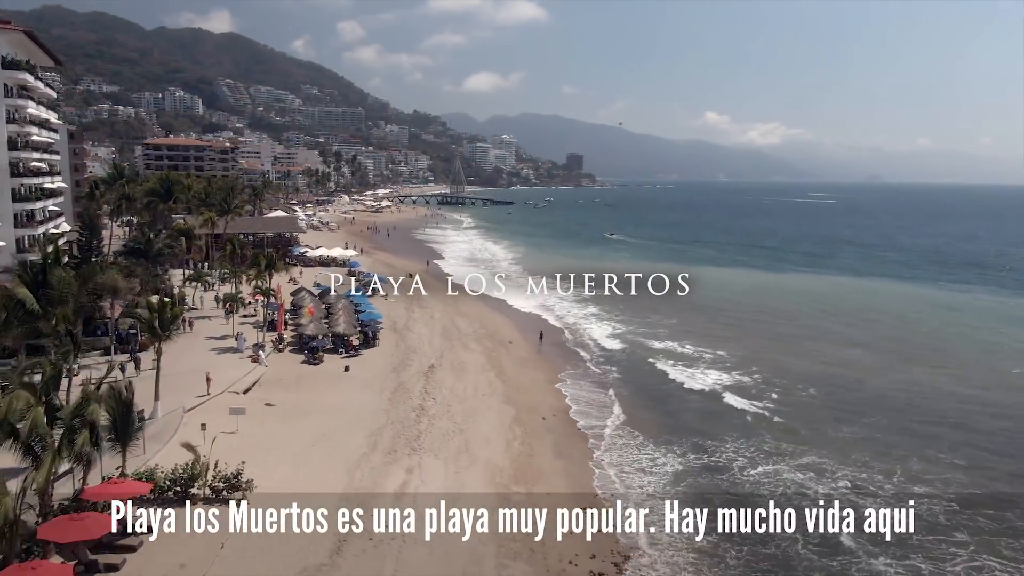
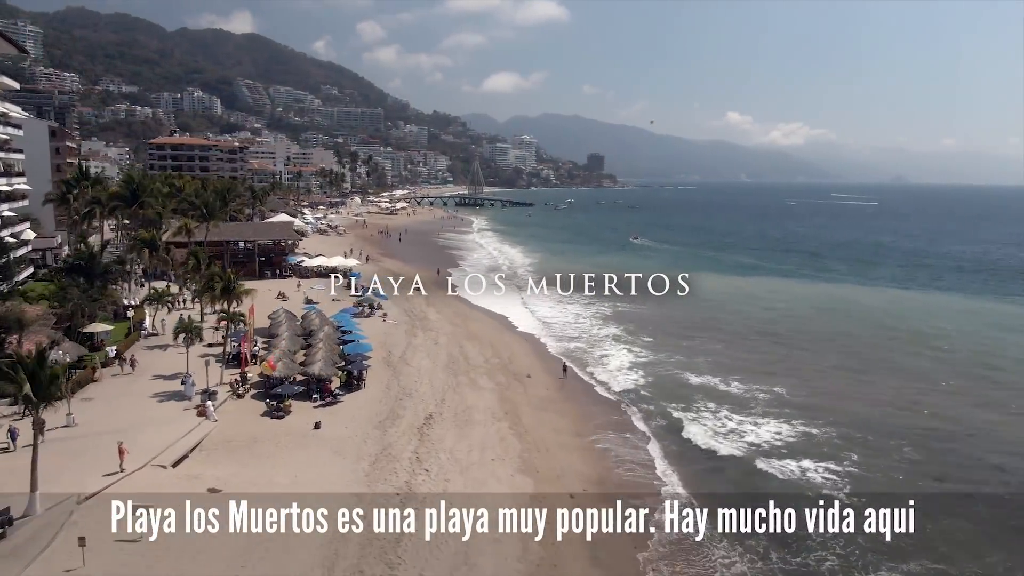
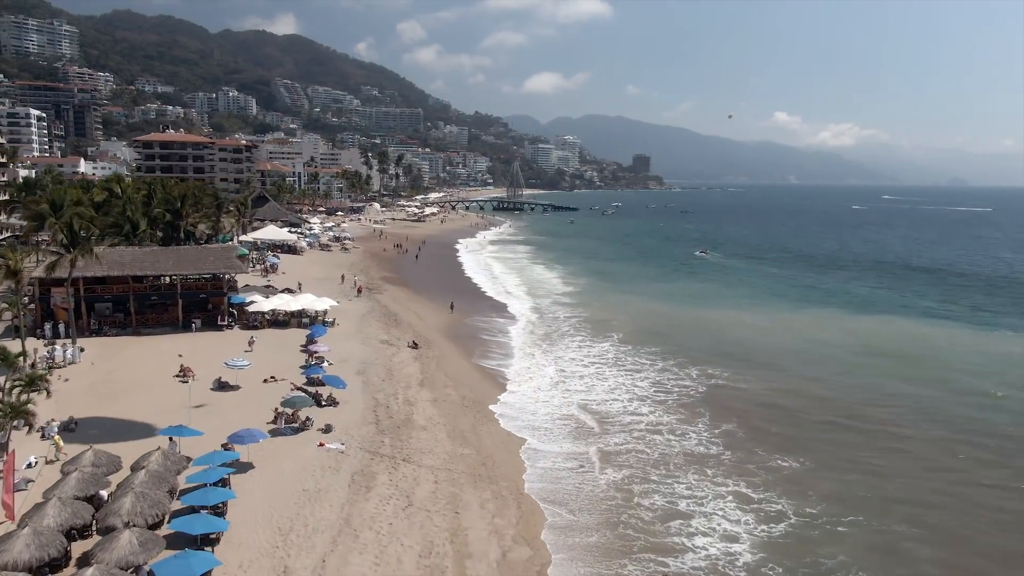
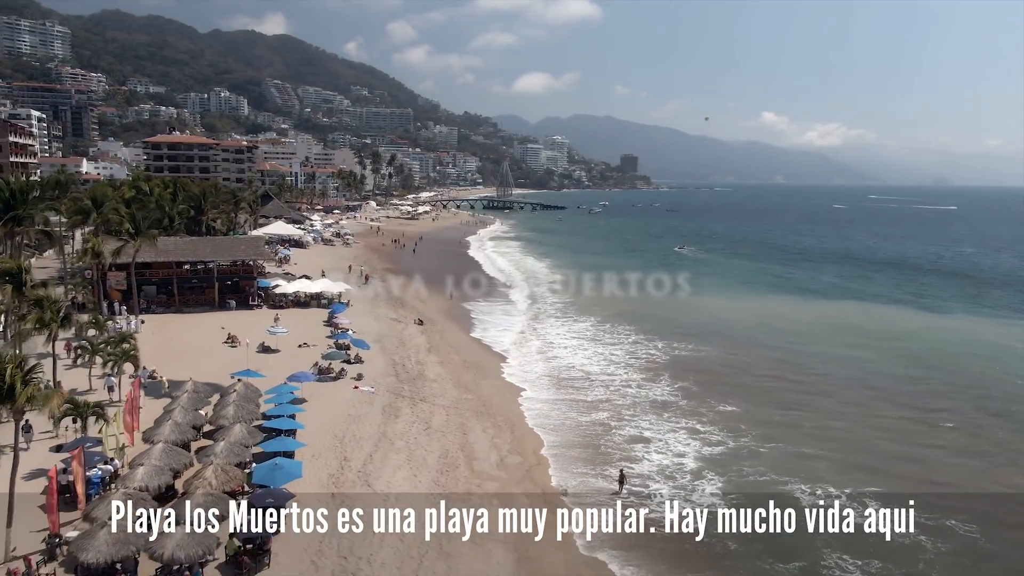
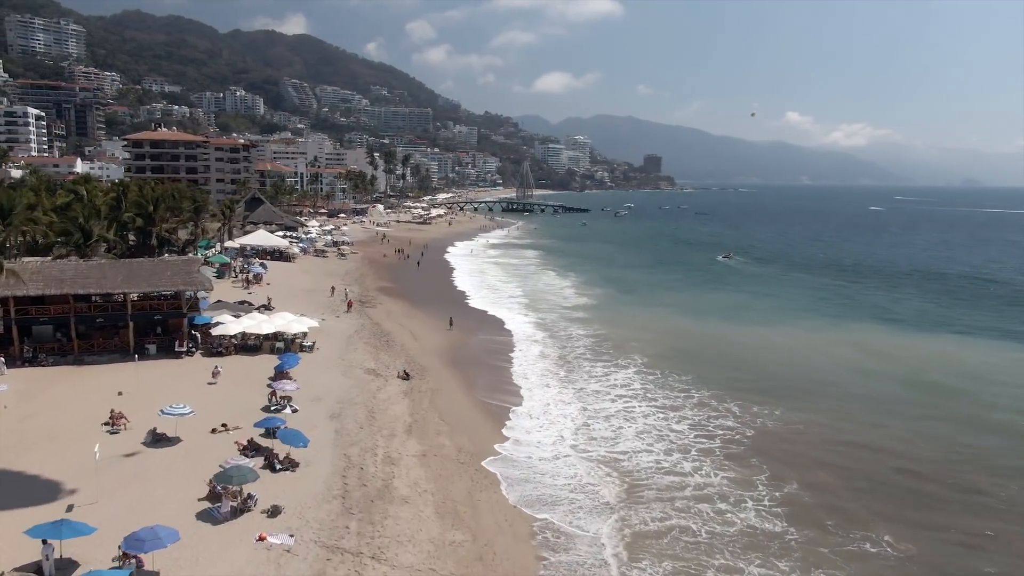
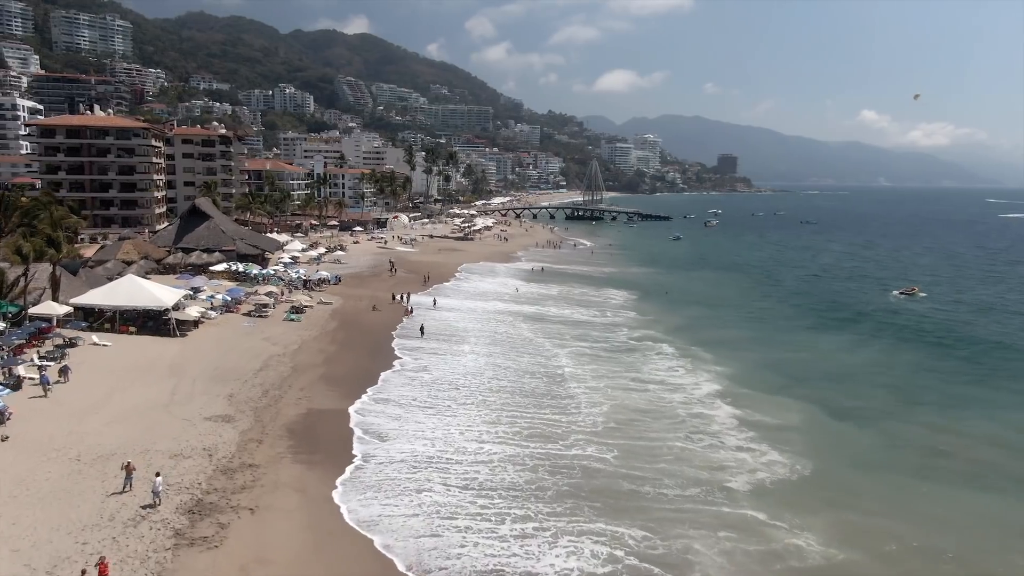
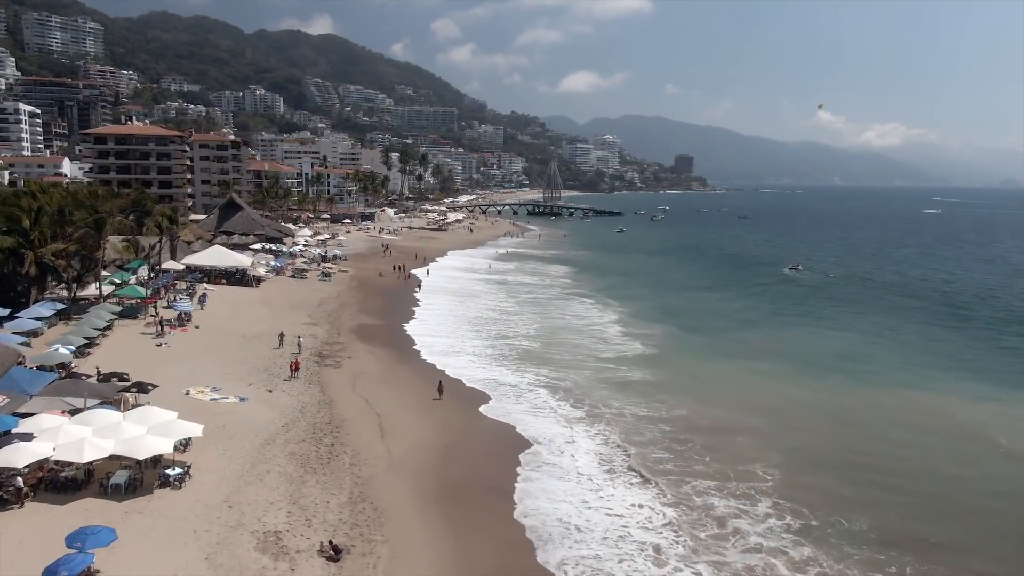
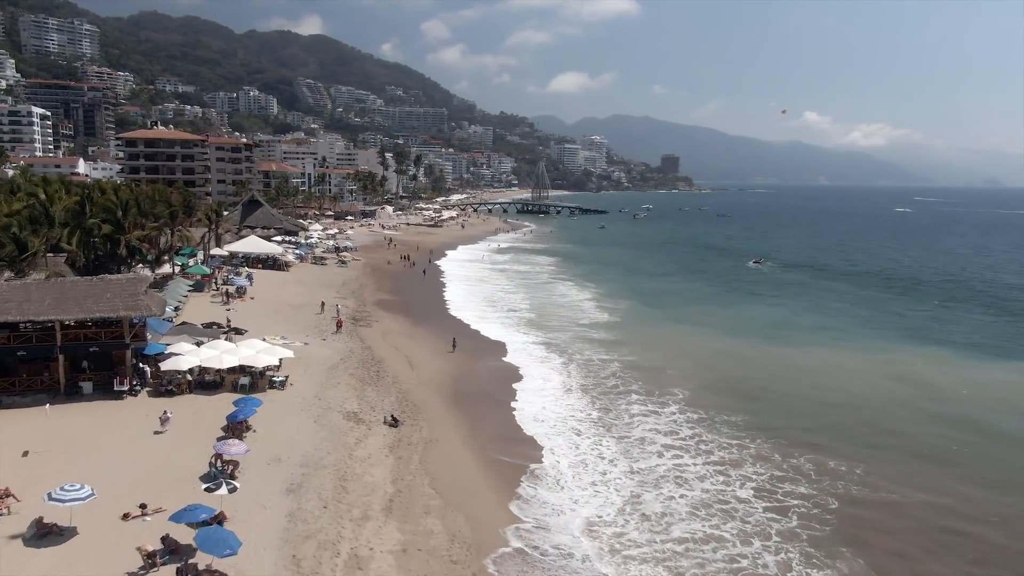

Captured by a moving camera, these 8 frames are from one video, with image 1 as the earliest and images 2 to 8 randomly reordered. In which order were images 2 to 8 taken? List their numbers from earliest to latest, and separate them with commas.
2, 4, 3, 5, 8, 7, 6
